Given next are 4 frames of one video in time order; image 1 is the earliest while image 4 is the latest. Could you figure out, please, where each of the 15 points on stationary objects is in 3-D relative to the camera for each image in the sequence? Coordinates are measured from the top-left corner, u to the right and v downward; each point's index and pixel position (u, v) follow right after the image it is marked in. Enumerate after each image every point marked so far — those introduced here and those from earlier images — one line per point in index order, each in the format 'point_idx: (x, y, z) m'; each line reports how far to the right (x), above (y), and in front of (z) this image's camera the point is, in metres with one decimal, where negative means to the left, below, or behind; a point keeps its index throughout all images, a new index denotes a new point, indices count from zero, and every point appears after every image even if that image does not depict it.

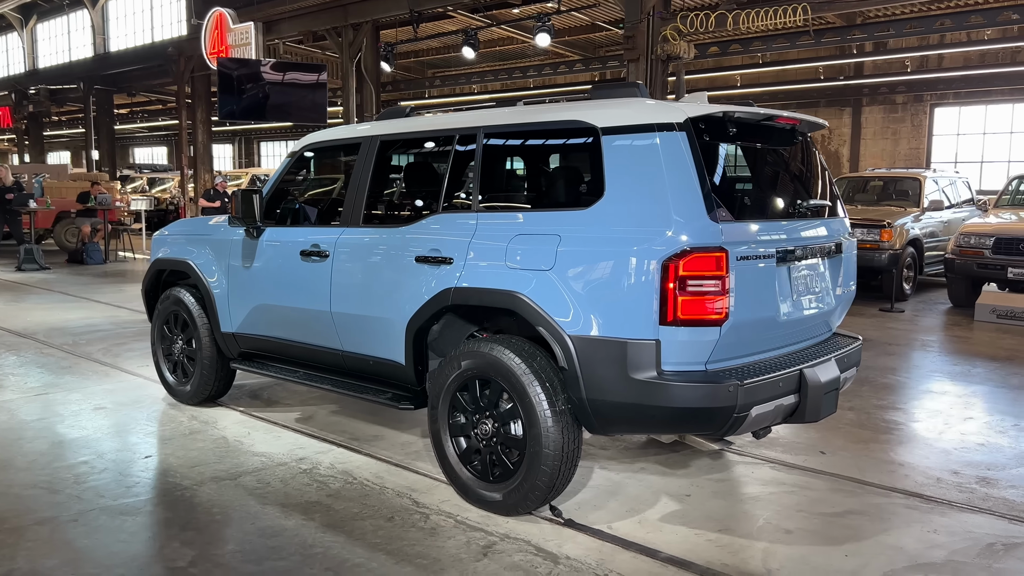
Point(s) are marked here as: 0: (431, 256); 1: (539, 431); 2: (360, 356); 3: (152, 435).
0: (-0.4, +0.2, +3.6) m
1: (+0.1, -0.6, +3.1) m
2: (-0.8, -0.4, +4.0) m
3: (-2.2, -0.9, +4.5) m
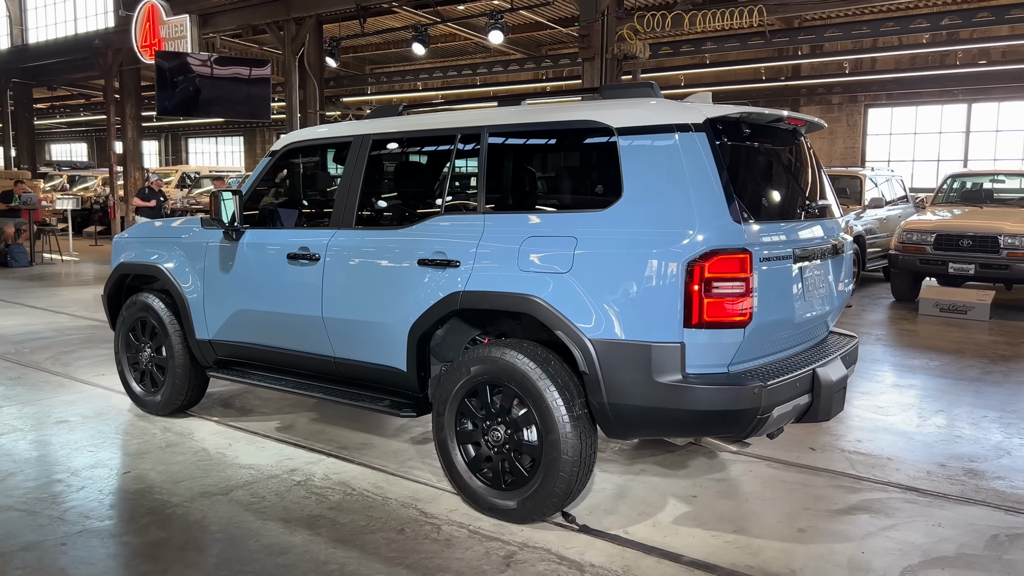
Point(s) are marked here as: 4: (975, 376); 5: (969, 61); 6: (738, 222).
0: (-0.3, +0.1, +3.5) m
1: (+0.2, -0.6, +3.1) m
2: (-0.8, -0.4, +3.9) m
3: (-2.2, -0.9, +4.3) m
4: (+4.3, -0.8, +7.1) m
5: (+11.0, +5.6, +18.3) m
6: (+0.9, +0.3, +2.9) m
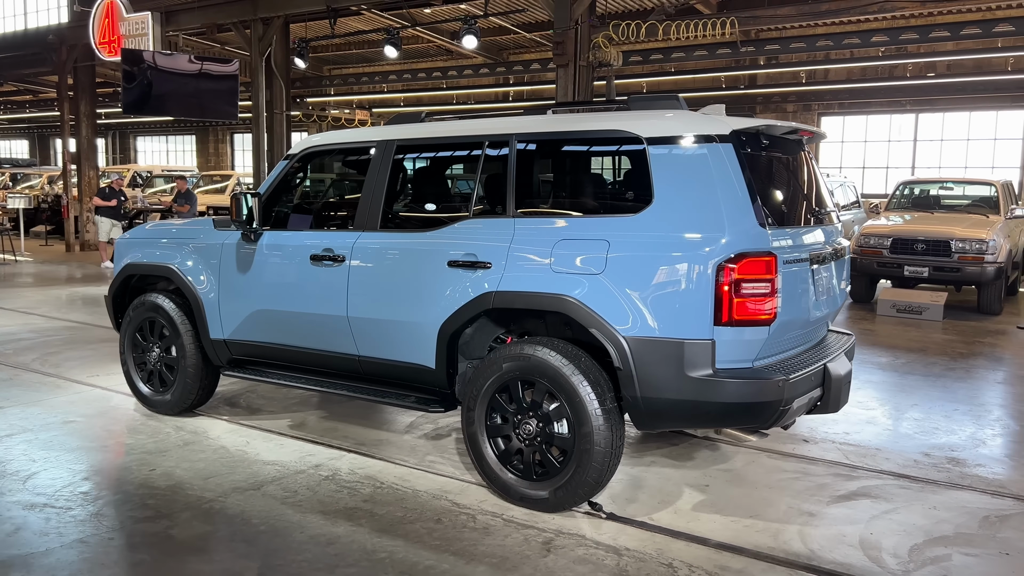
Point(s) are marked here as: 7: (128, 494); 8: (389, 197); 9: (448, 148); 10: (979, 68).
0: (-0.2, +0.1, +3.6) m
1: (+0.3, -0.6, +3.3) m
2: (-0.7, -0.4, +4.0) m
3: (-2.1, -0.9, +4.3) m
4: (+4.2, -0.8, +7.5) m
5: (+10.2, +5.5, +19.2) m
6: (+1.0, +0.3, +3.1) m
7: (-1.8, -1.0, +3.6) m
8: (-0.7, +0.5, +4.0) m
9: (-0.3, +0.7, +3.9) m
10: (+11.0, +5.3, +18.0) m
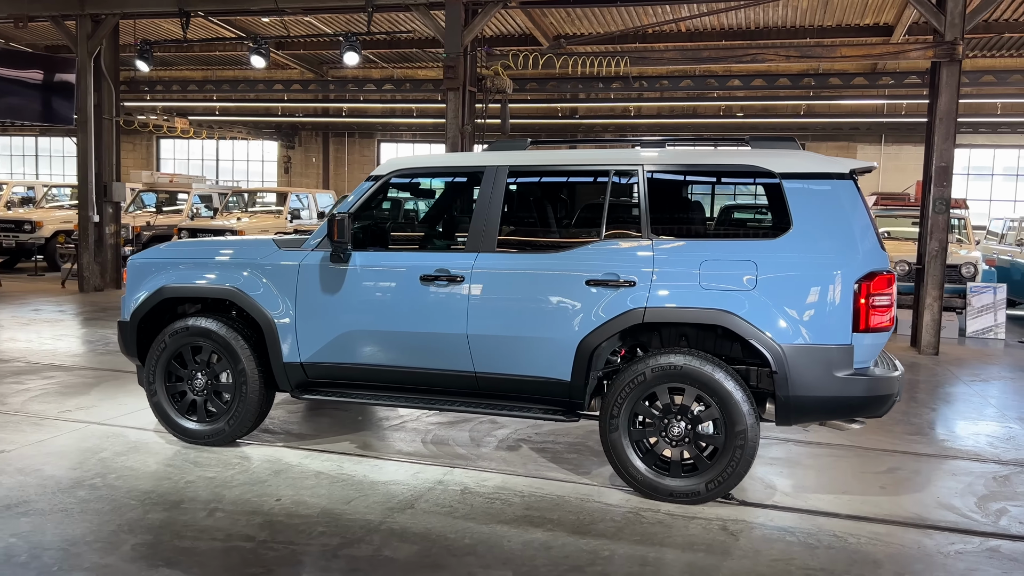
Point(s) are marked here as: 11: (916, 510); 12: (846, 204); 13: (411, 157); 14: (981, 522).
0: (+0.5, 0.0, +3.9) m
1: (+1.1, -0.7, +3.7) m
2: (-0.1, -0.5, +4.2) m
3: (-1.5, -1.0, +4.1) m
4: (+3.7, -1.0, +8.9) m
5: (+6.2, +5.1, +21.9) m
6: (+1.8, +0.2, +3.8) m
7: (-1.0, -1.1, +3.4) m
8: (0.0, +0.4, +4.2) m
9: (+0.3, +0.6, +4.2) m
10: (+7.3, +4.9, +20.9) m
11: (+2.1, -1.2, +3.9) m
12: (+1.6, +0.4, +3.8) m
13: (-0.6, +0.8, +4.4) m
14: (+2.4, -1.2, +3.8) m
